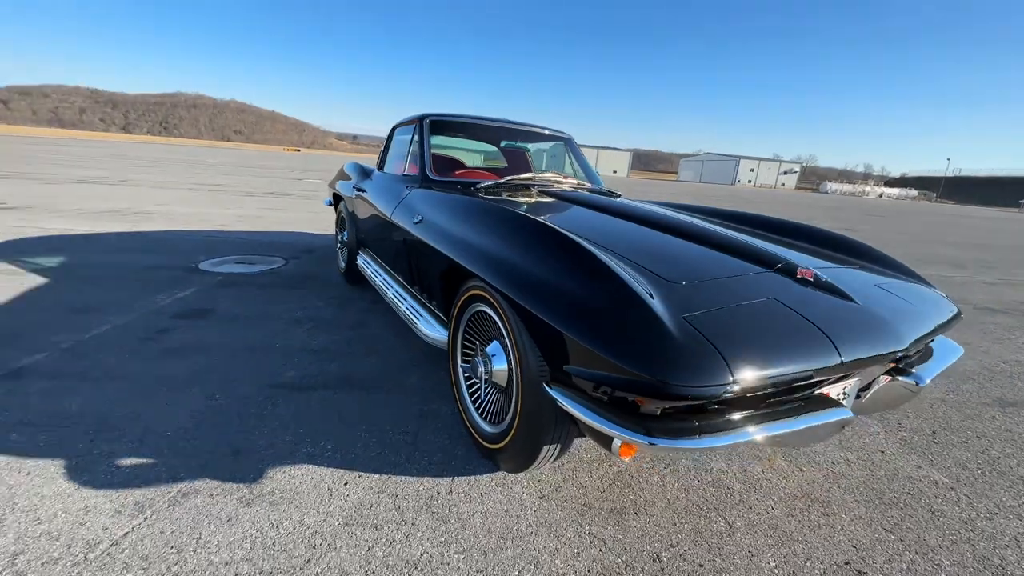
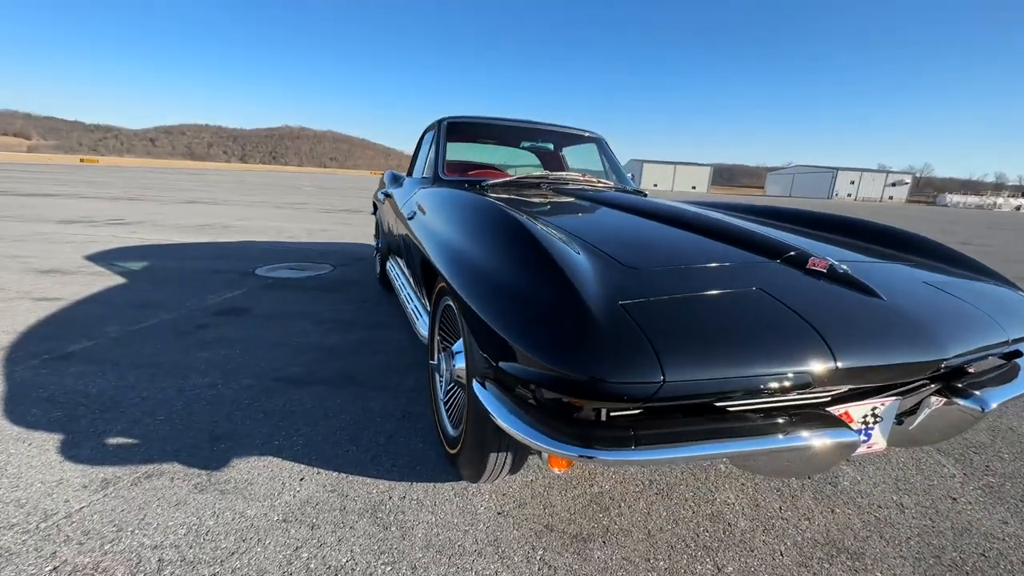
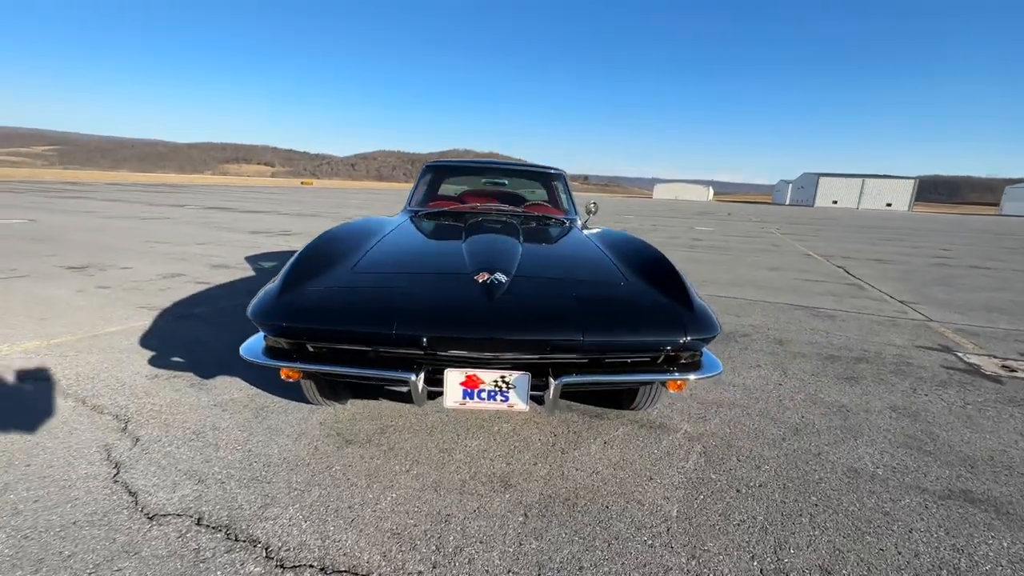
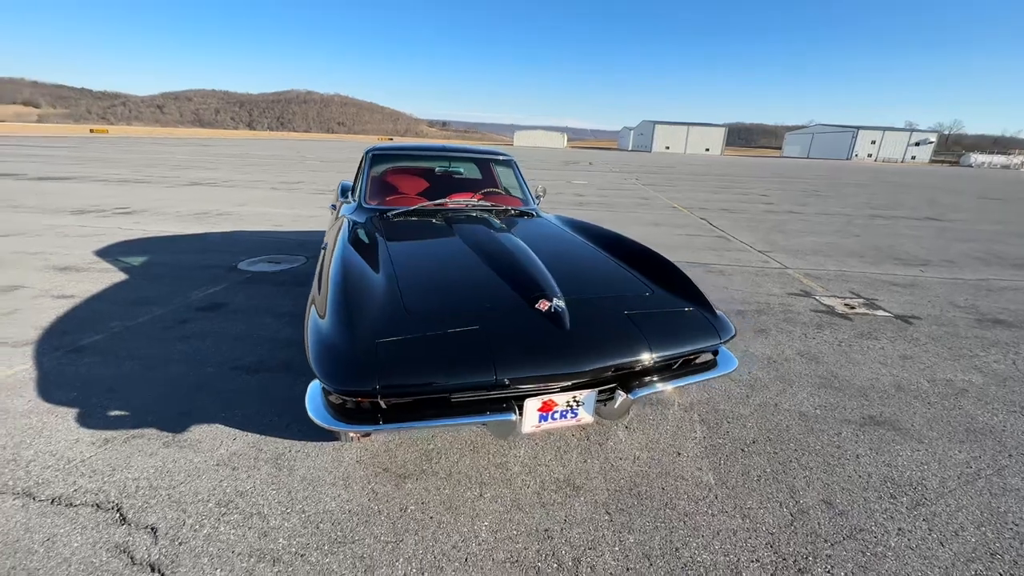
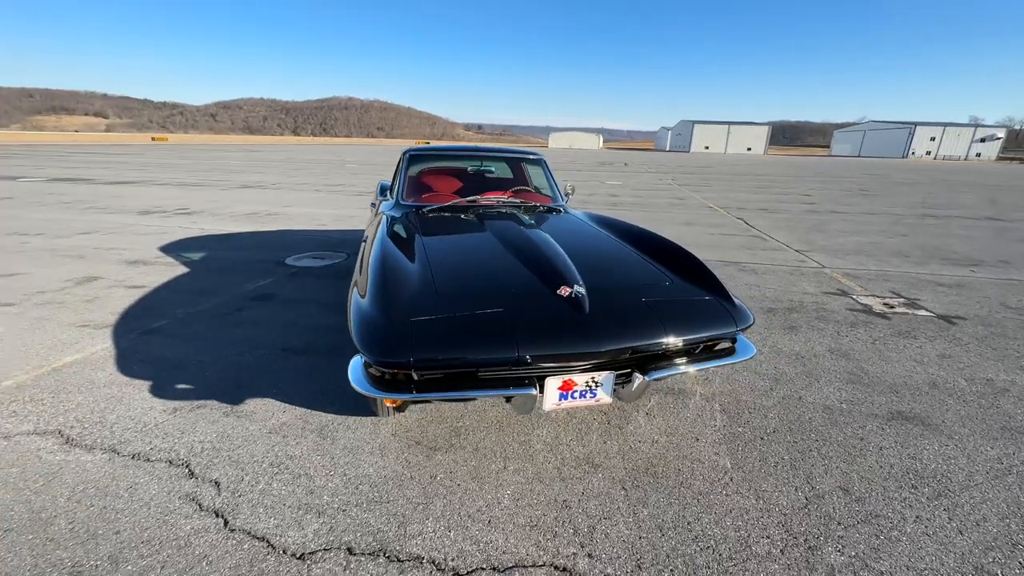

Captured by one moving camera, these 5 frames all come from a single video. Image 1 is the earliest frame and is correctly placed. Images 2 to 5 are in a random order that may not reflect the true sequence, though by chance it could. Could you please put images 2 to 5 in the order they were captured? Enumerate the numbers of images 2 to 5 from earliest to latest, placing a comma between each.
2, 4, 5, 3
